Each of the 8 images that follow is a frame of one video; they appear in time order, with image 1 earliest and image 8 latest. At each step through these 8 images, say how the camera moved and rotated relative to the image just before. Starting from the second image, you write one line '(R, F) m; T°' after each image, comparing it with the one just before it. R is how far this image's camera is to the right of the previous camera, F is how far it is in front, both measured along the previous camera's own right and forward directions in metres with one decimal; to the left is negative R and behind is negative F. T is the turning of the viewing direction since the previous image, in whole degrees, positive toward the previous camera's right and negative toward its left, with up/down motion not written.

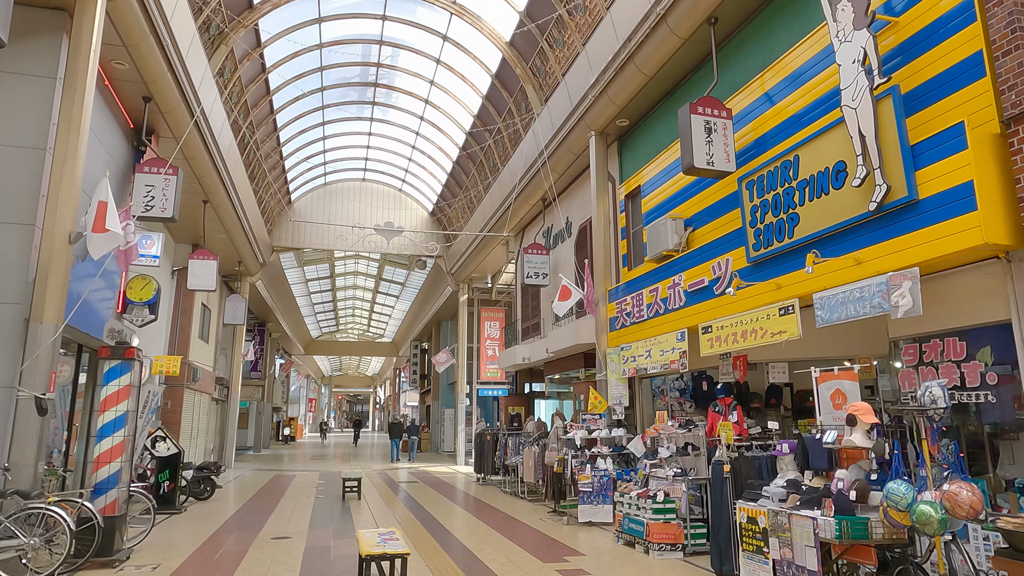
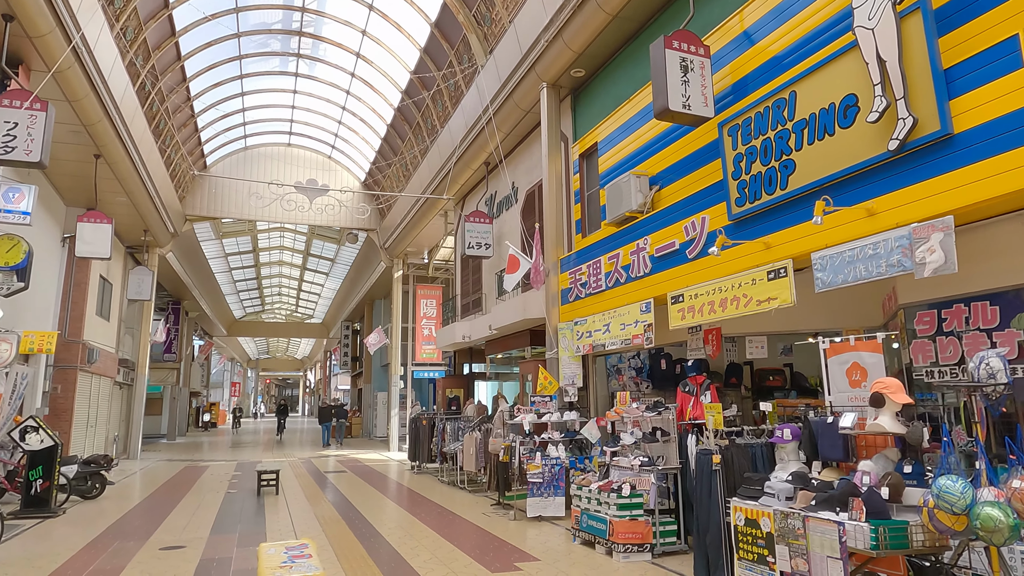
(-0.1, +1.1) m; +6°
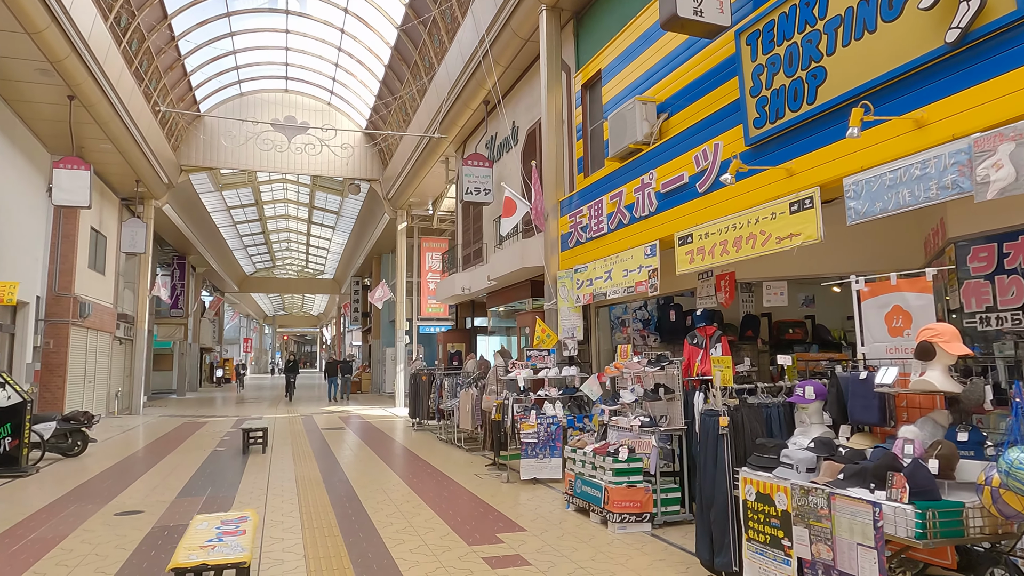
(+0.3, +0.7) m; -2°
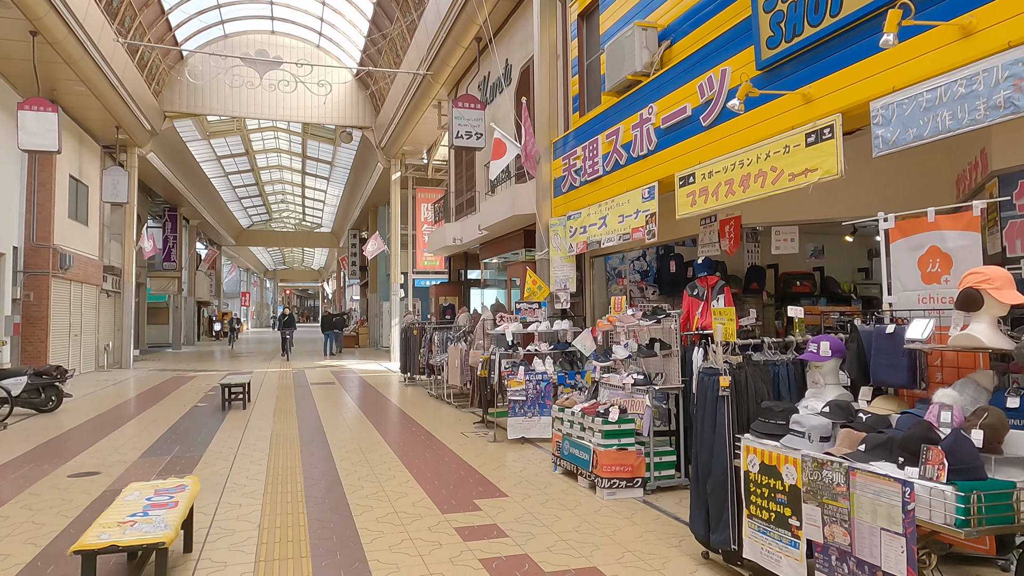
(+0.2, +0.5) m; 0°
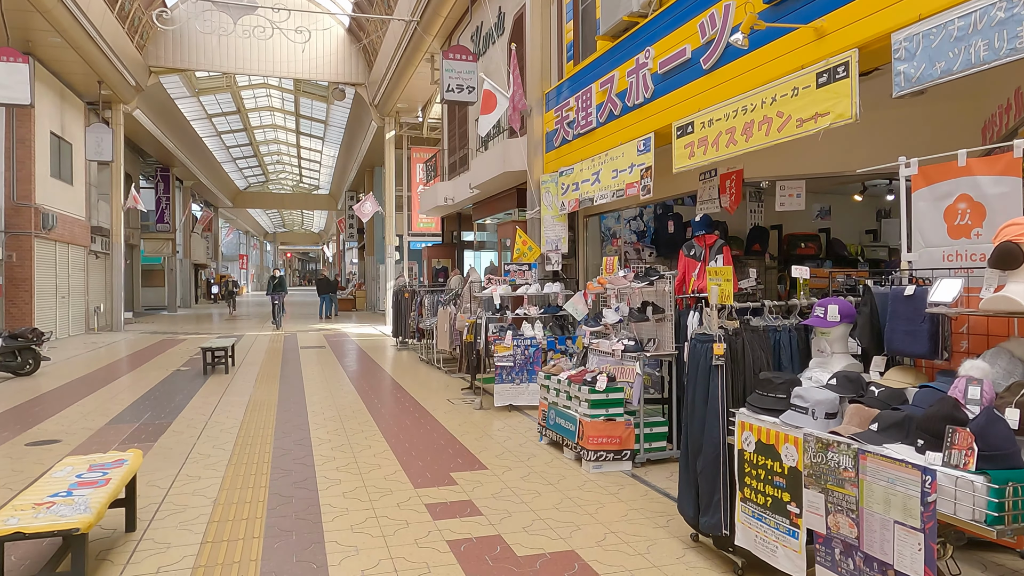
(+0.1, +0.4) m; 0°
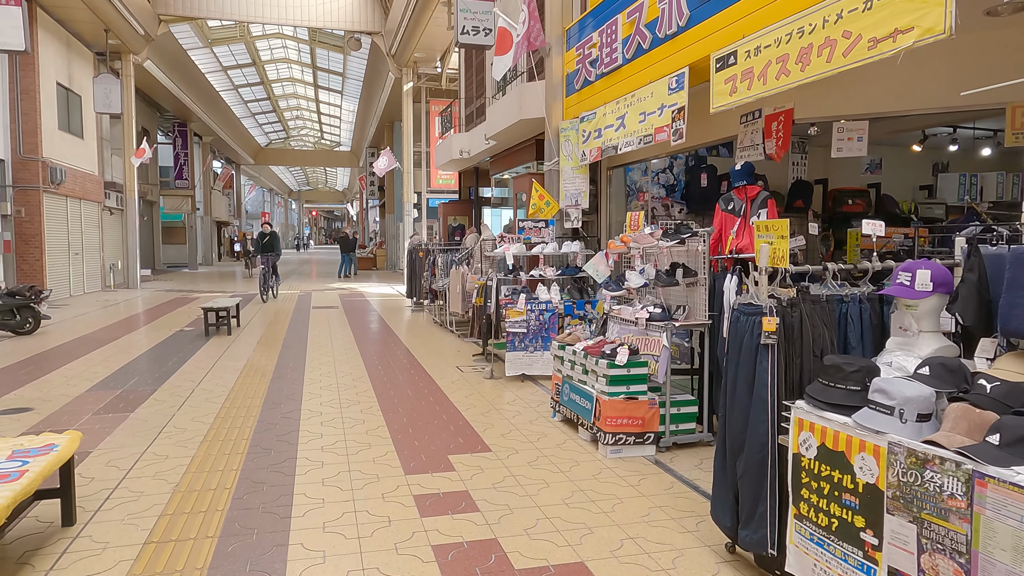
(+0.1, +0.6) m; -2°
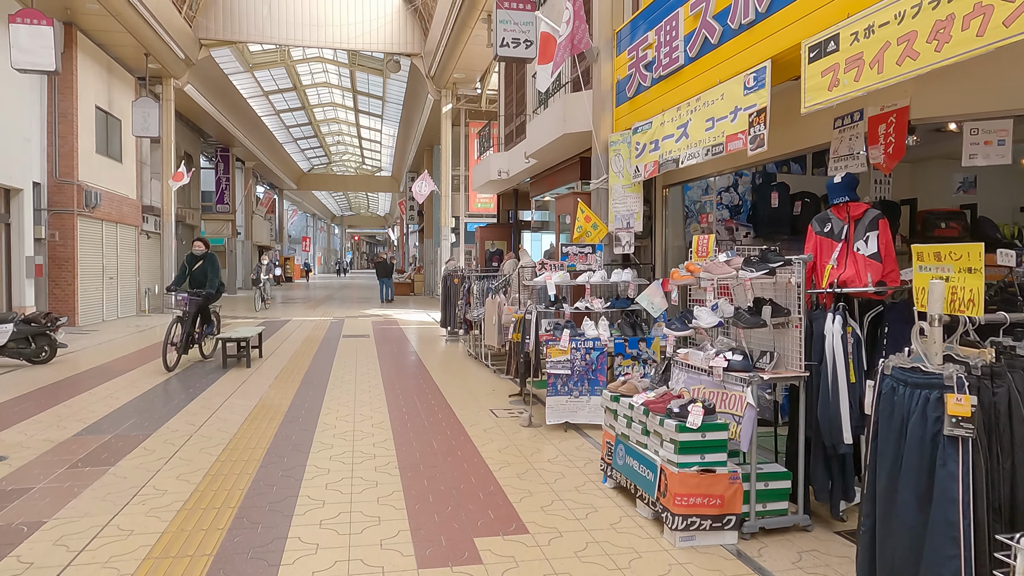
(0.0, +0.7) m; -3°
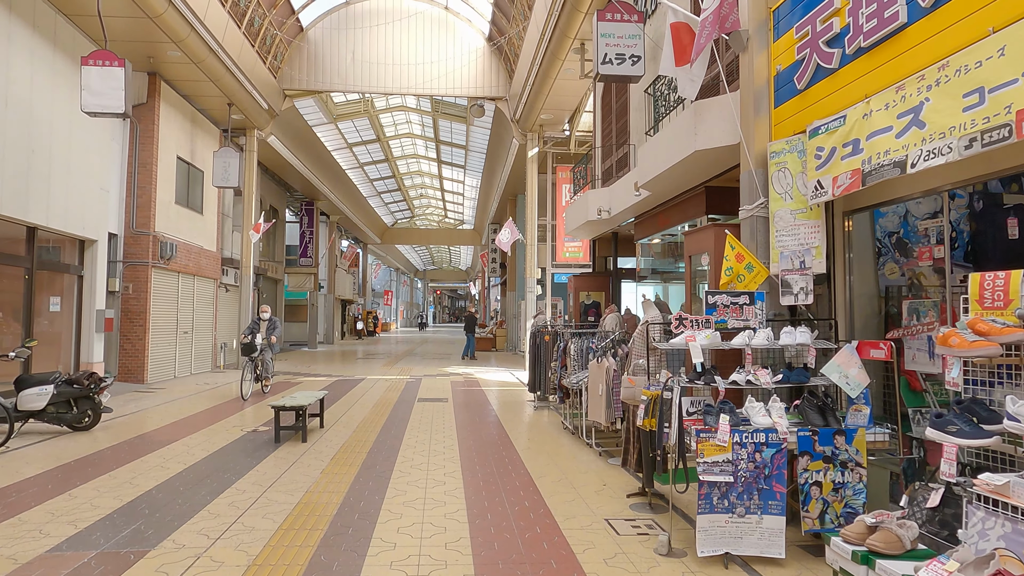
(-0.3, +1.4) m; -7°
